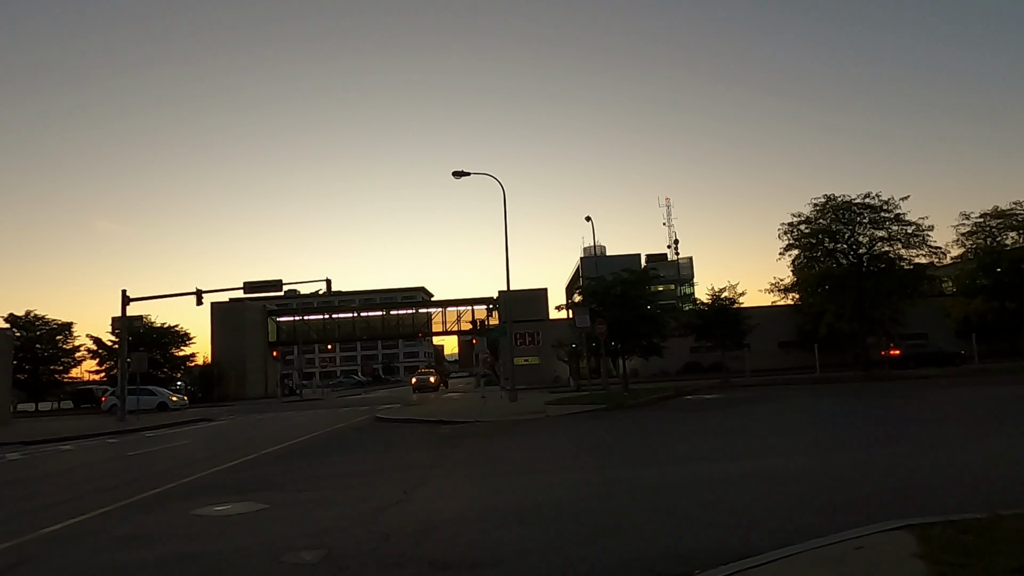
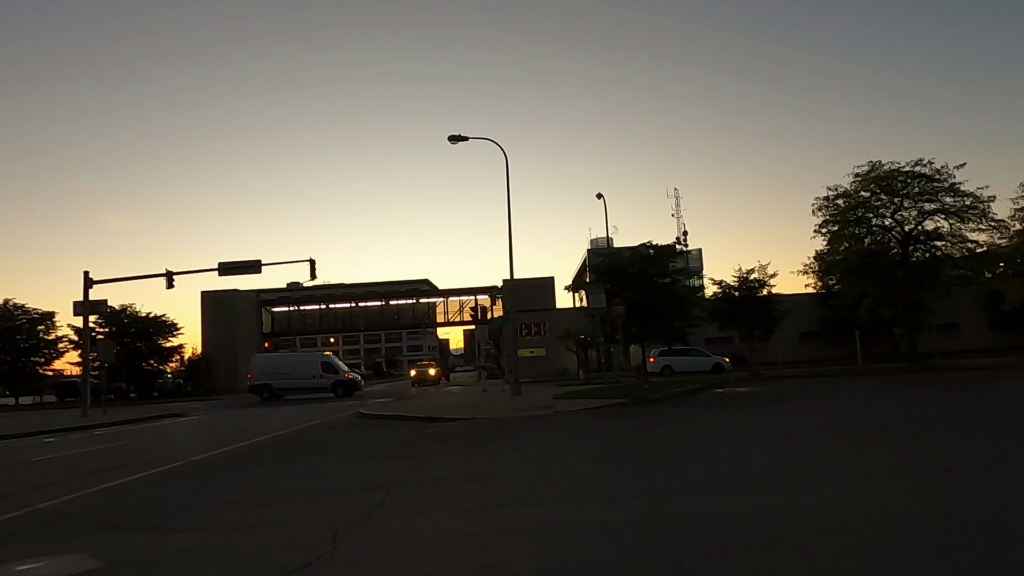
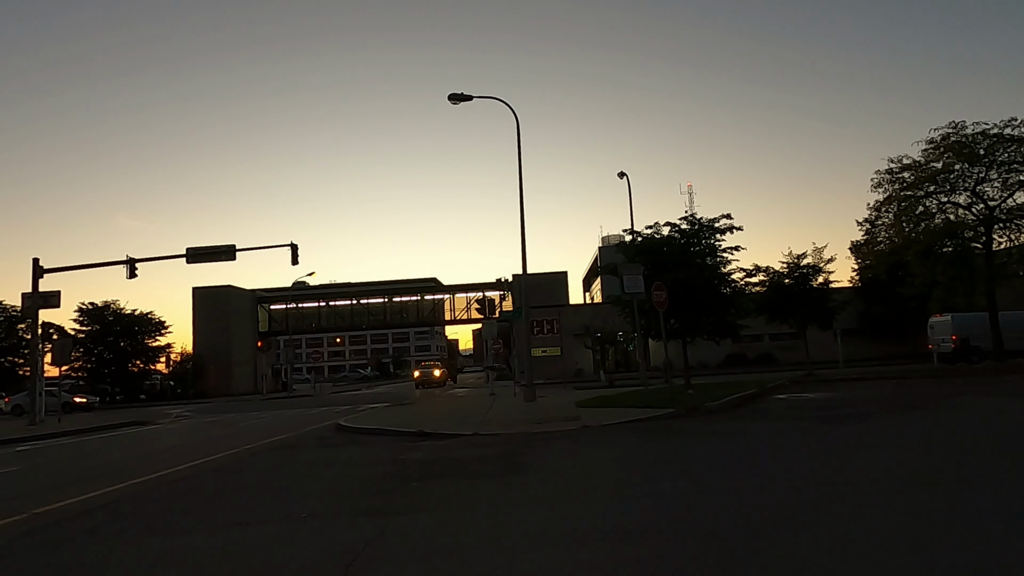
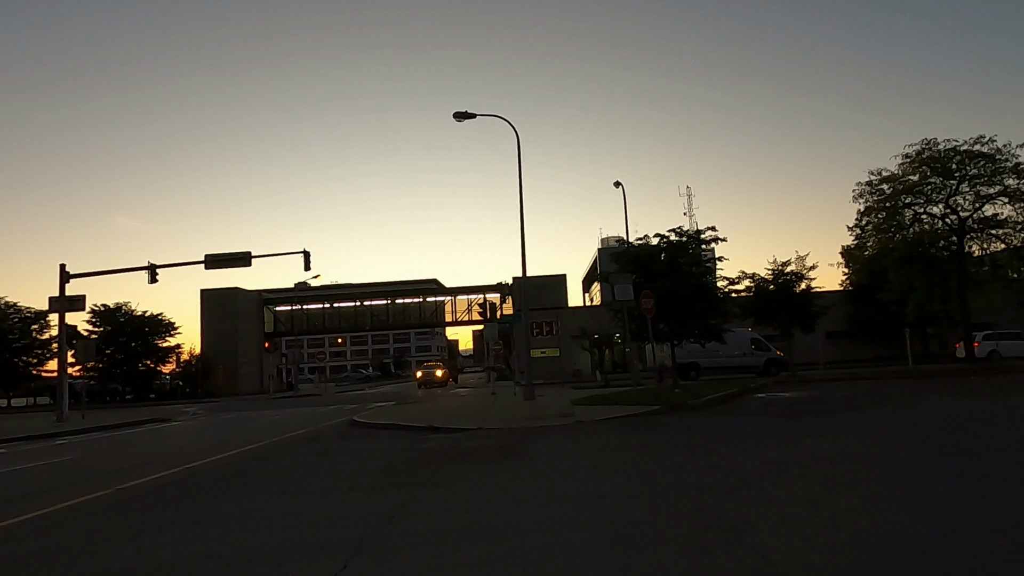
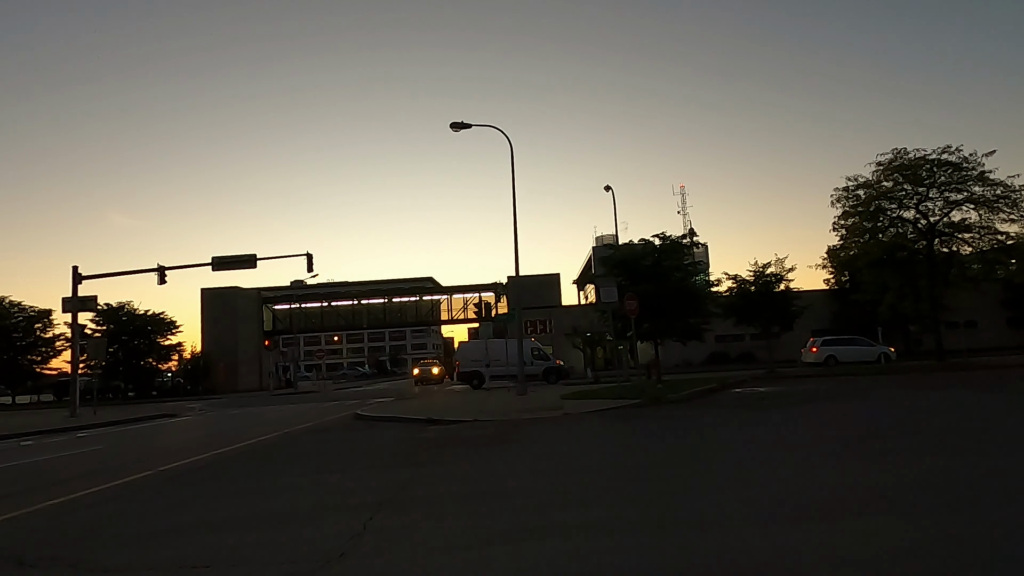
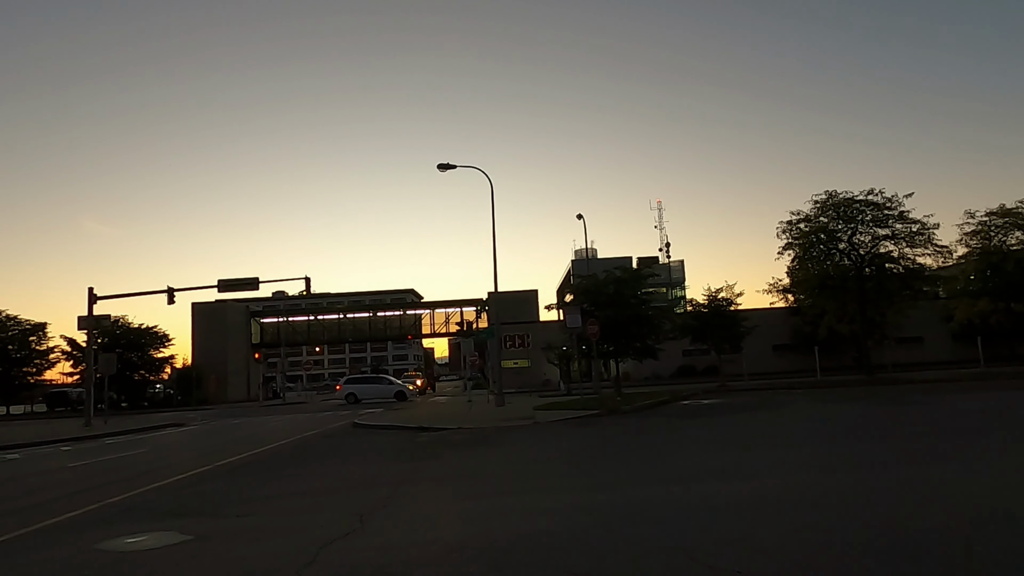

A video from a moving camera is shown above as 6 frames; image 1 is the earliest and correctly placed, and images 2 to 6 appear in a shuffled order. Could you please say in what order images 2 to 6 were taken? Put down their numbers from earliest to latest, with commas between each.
6, 2, 5, 4, 3
